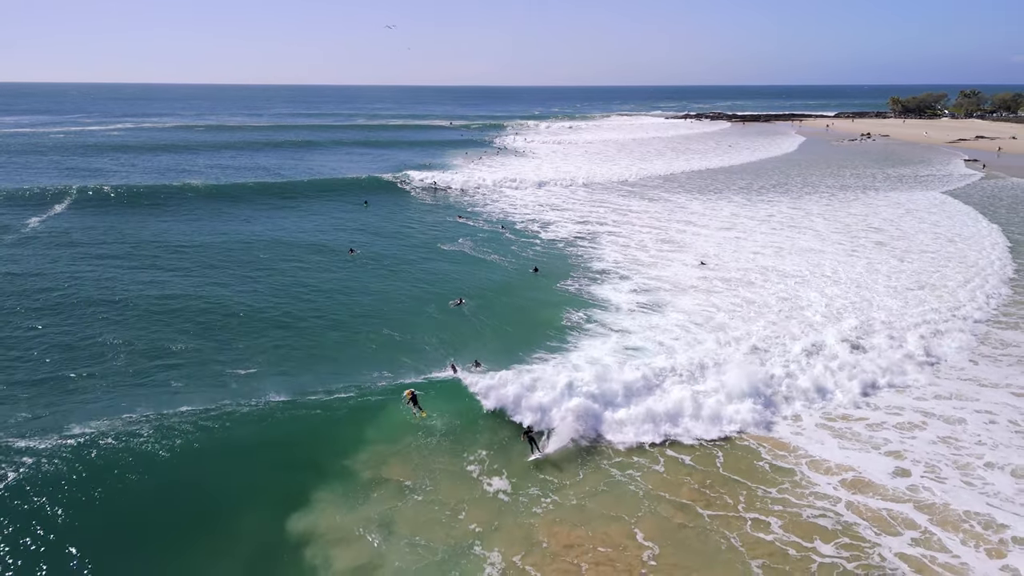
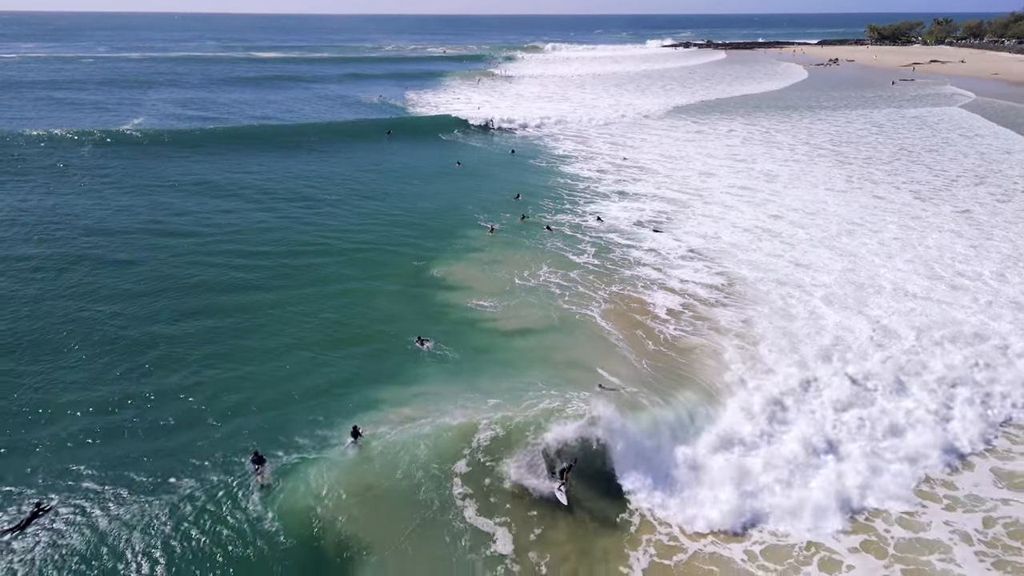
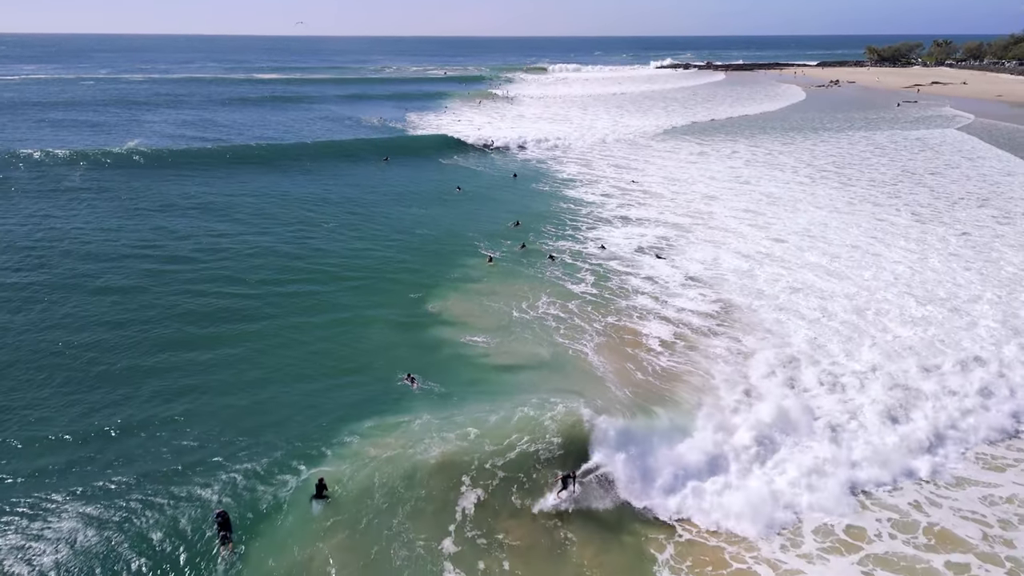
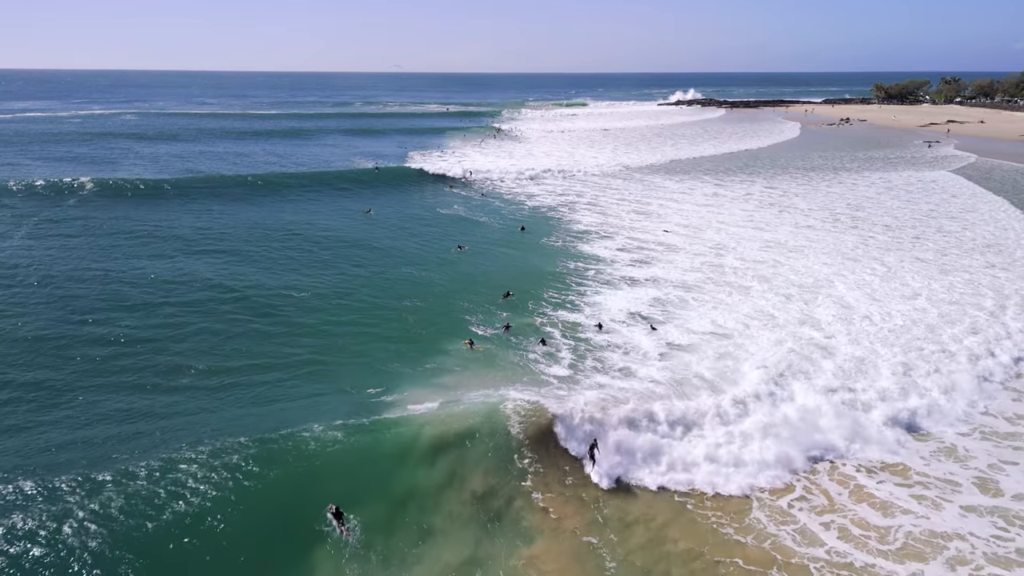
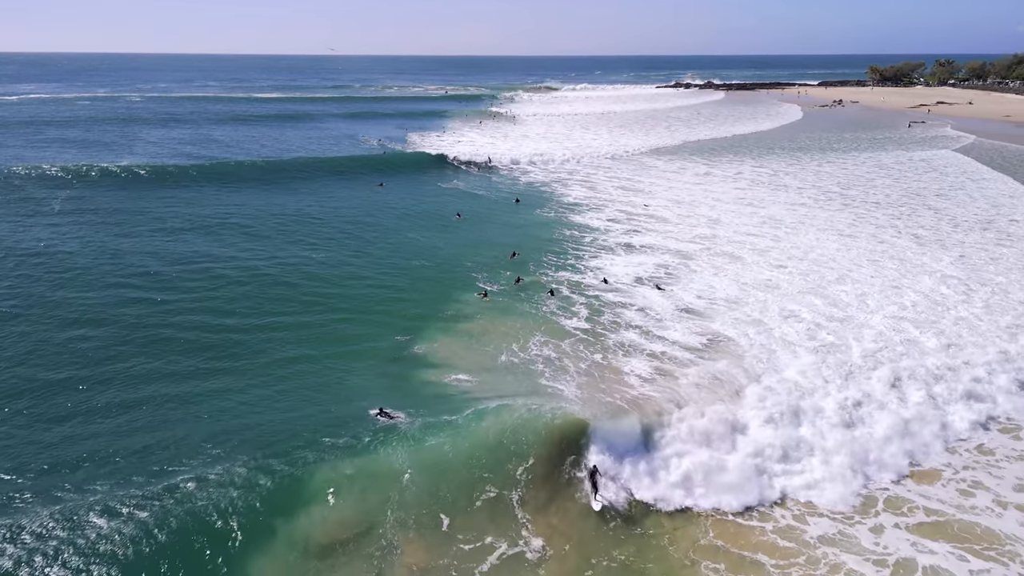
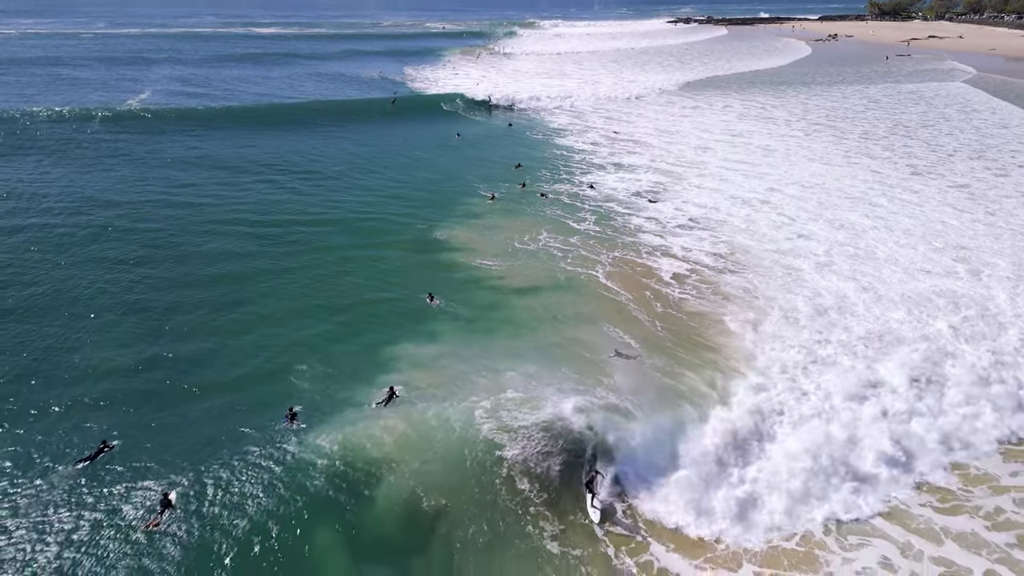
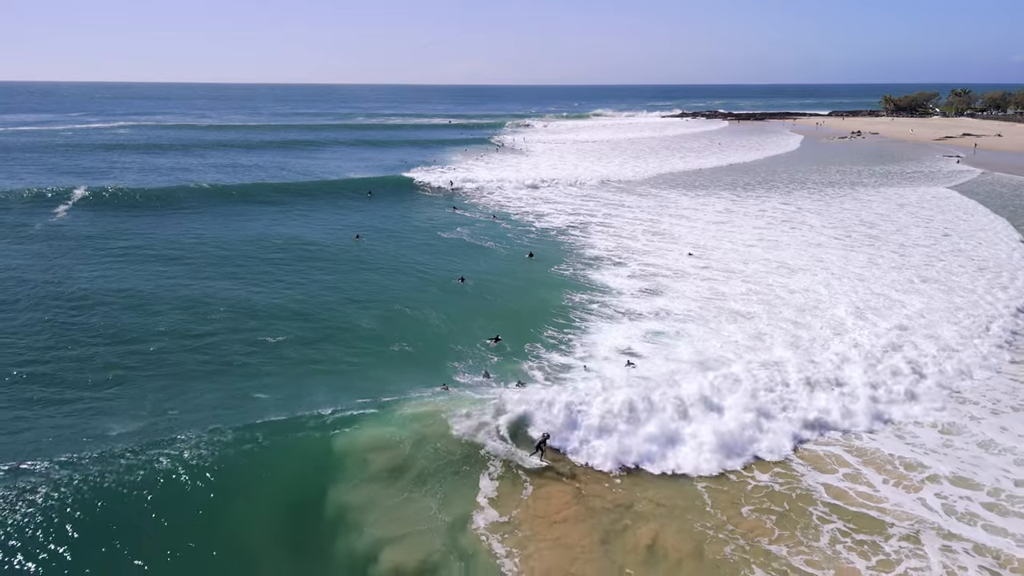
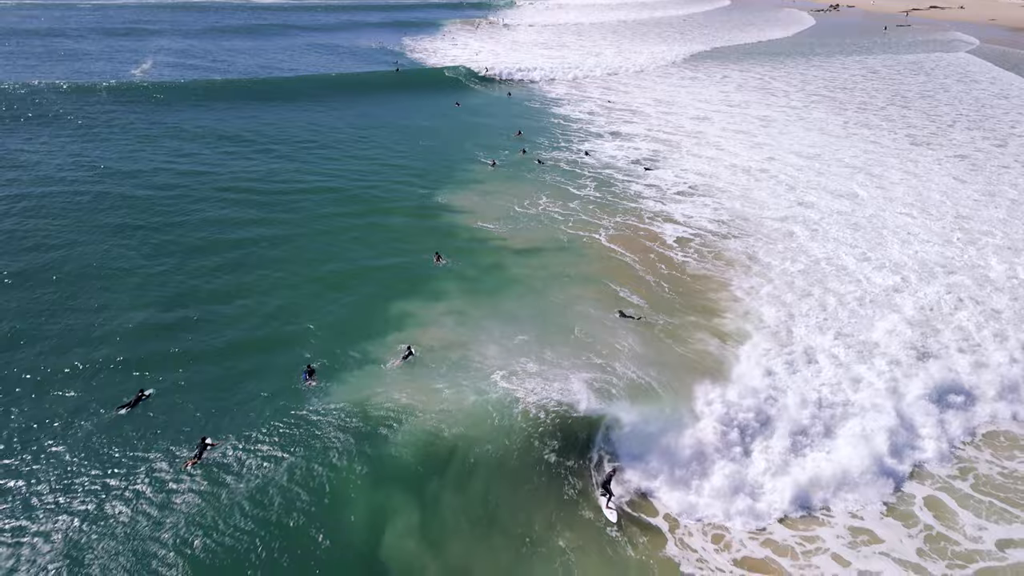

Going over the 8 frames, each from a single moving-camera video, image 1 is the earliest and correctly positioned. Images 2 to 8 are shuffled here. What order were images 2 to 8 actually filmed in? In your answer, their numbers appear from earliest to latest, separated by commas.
7, 4, 5, 3, 2, 6, 8
